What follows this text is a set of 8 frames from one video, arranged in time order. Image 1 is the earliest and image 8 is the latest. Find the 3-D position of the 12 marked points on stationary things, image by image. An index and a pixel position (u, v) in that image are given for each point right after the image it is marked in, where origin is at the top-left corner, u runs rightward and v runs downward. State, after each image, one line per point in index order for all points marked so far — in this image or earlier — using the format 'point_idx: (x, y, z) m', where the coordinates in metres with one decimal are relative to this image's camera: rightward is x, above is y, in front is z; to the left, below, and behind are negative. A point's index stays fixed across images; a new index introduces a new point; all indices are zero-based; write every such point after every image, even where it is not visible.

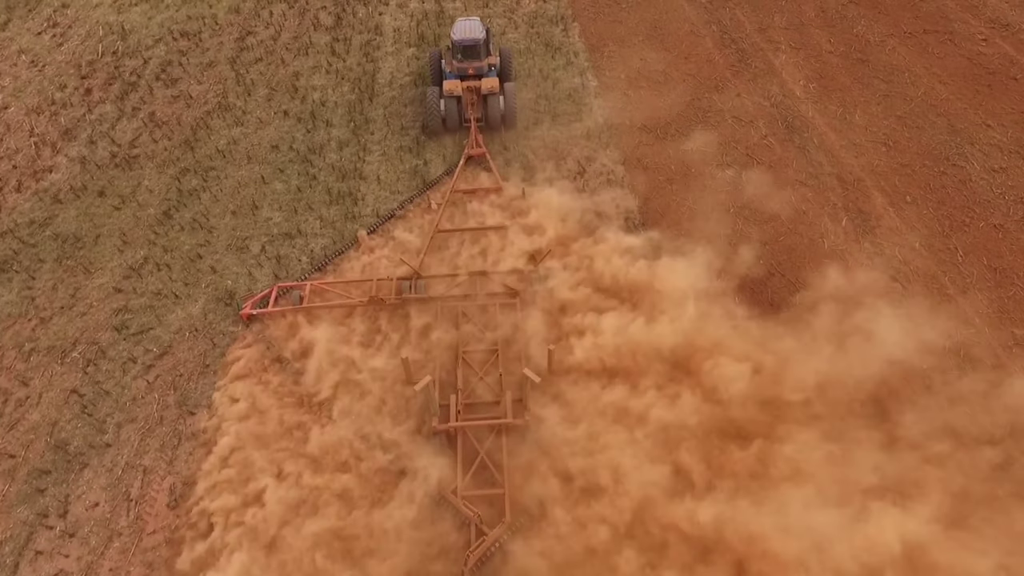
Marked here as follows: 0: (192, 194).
0: (-5.3, +1.5, +10.1) m
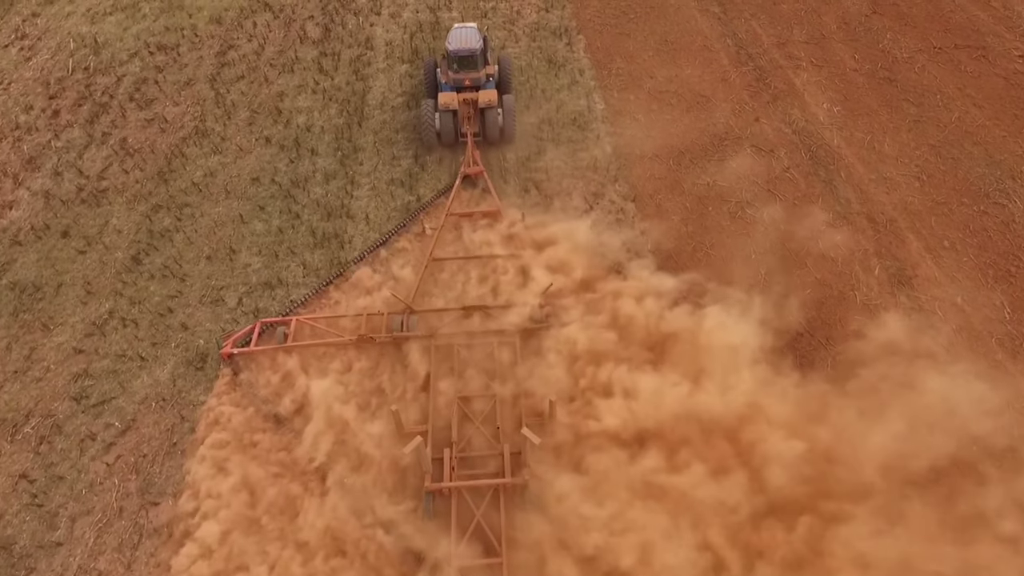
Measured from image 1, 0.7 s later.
0: (-5.3, +0.8, +9.2) m
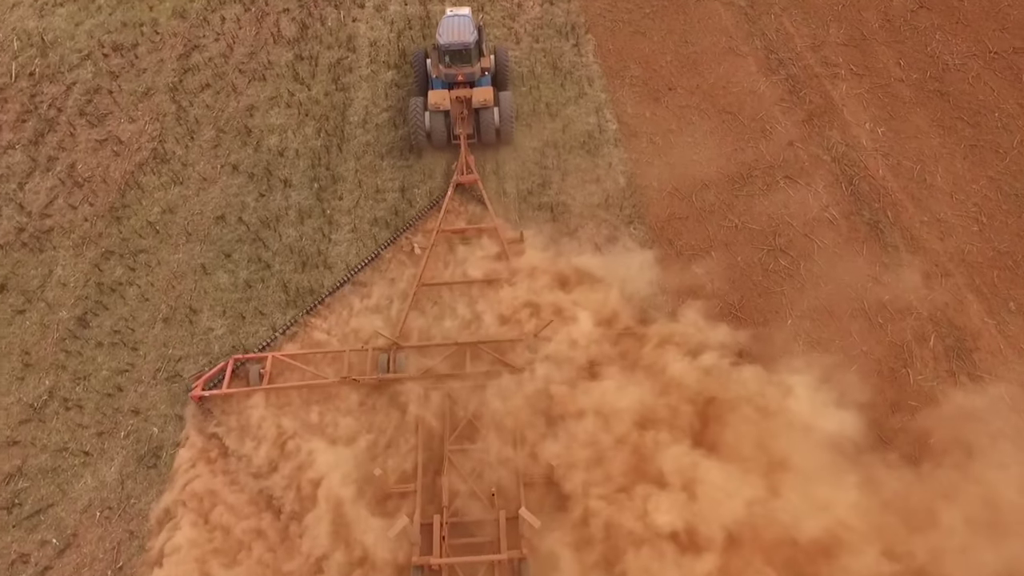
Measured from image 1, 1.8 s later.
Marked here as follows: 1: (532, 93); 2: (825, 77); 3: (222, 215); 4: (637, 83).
0: (-5.3, 0.0, +8.1) m
1: (+0.3, +3.3, +10.3) m
2: (+5.4, +3.6, +10.4) m
3: (-4.2, +1.1, +8.9) m
4: (+2.1, +3.5, +10.5) m
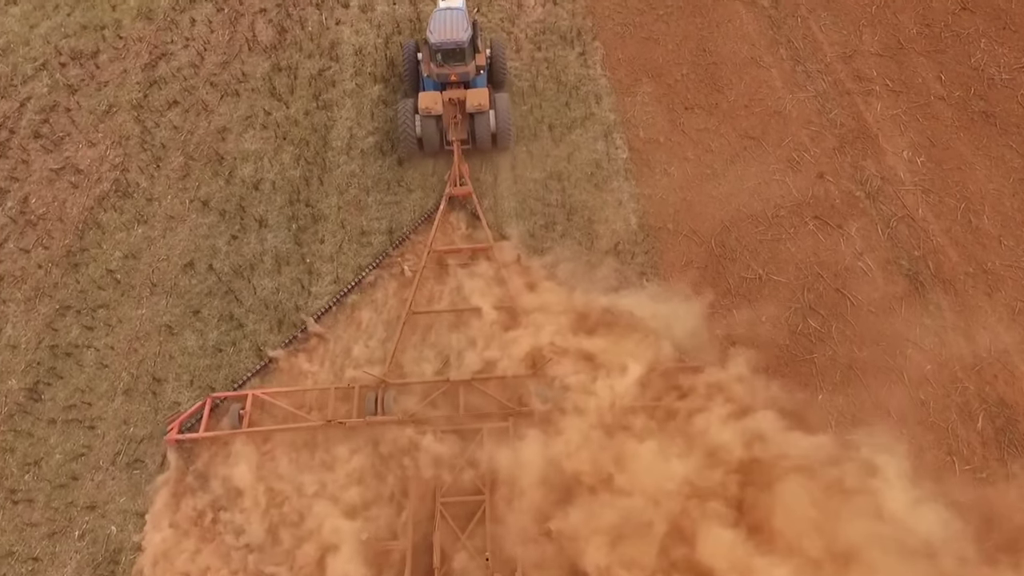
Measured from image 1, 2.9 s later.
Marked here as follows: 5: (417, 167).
0: (-5.3, -0.8, +7.3) m
1: (+0.3, +2.7, +9.3) m
2: (+5.4, +3.0, +9.4) m
3: (-4.2, +0.3, +8.0) m
4: (+2.1, +2.9, +9.5) m
5: (-1.4, +2.3, +9.3) m
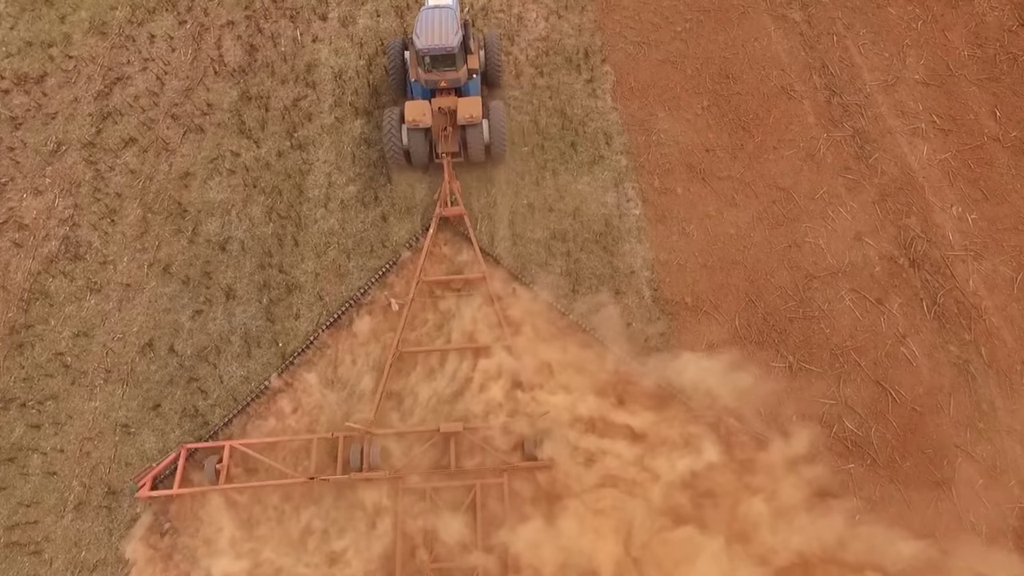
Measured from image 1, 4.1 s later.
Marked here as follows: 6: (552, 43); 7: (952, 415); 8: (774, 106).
0: (-5.3, -1.8, +6.5) m
1: (+0.3, +1.8, +8.3) m
2: (+5.3, +2.1, +8.4) m
3: (-4.2, -0.6, +7.1) m
4: (+2.1, +2.1, +8.4) m
5: (-1.4, +1.4, +8.2) m
6: (+0.6, +3.8, +9.4) m
7: (+4.7, -1.4, +6.5) m
8: (+3.7, +2.6, +8.6) m
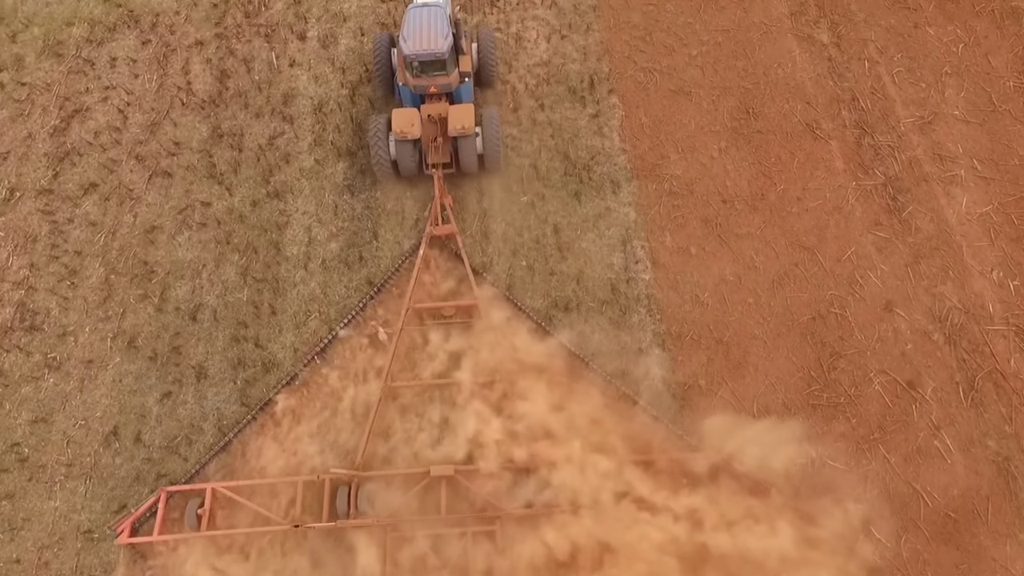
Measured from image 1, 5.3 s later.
0: (-5.3, -2.7, +6.0) m
1: (+0.3, +1.0, +7.5) m
2: (+5.3, +1.3, +7.6) m
3: (-4.3, -1.5, +6.5) m
4: (+2.1, +1.3, +7.6) m
5: (-1.5, +0.6, +7.5) m
6: (+0.6, +3.1, +8.5) m
7: (+4.7, -2.3, +6.0) m
8: (+3.7, +1.8, +7.8) m
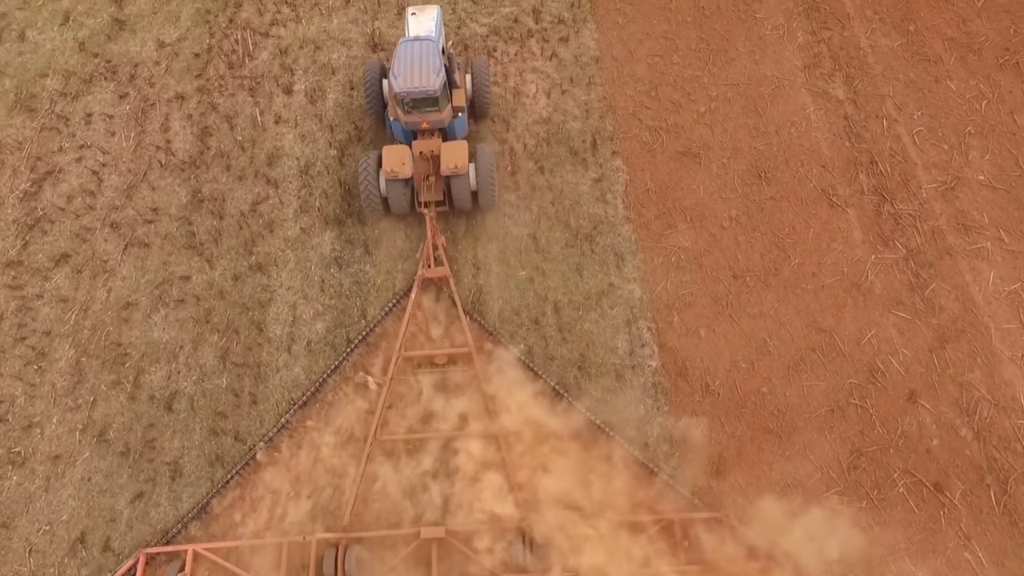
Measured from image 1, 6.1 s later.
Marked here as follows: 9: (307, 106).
0: (-5.4, -3.7, +5.5) m
1: (+0.3, 0.0, +7.1) m
2: (+5.3, +0.4, +7.1) m
3: (-4.3, -2.5, +6.1) m
4: (+2.1, +0.3, +7.2) m
5: (-1.5, -0.3, +7.1) m
6: (+0.6, +2.1, +8.0) m
7: (+4.6, -3.2, +5.5) m
8: (+3.7, +0.8, +7.4) m
9: (-2.8, +2.4, +8.2) m
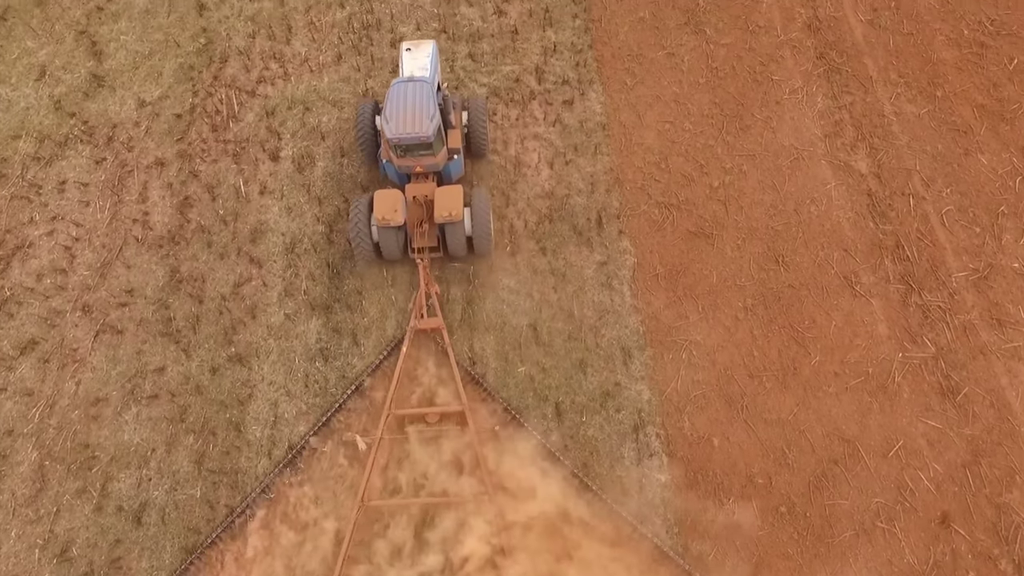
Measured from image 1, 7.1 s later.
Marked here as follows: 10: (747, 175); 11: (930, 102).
0: (-5.4, -4.7, +5.0) m
1: (+0.2, -1.0, +6.6) m
2: (+5.3, -0.7, +6.6) m
3: (-4.3, -3.5, +5.6) m
4: (+2.0, -0.8, +6.6) m
5: (-1.5, -1.4, +6.5) m
6: (+0.6, +1.0, +7.5) m
7: (+4.6, -4.3, +5.0) m
8: (+3.7, -0.2, +6.9) m
9: (-2.8, +1.4, +7.7) m
10: (+2.9, +1.3, +7.6) m
11: (+5.5, +2.4, +8.0) m
